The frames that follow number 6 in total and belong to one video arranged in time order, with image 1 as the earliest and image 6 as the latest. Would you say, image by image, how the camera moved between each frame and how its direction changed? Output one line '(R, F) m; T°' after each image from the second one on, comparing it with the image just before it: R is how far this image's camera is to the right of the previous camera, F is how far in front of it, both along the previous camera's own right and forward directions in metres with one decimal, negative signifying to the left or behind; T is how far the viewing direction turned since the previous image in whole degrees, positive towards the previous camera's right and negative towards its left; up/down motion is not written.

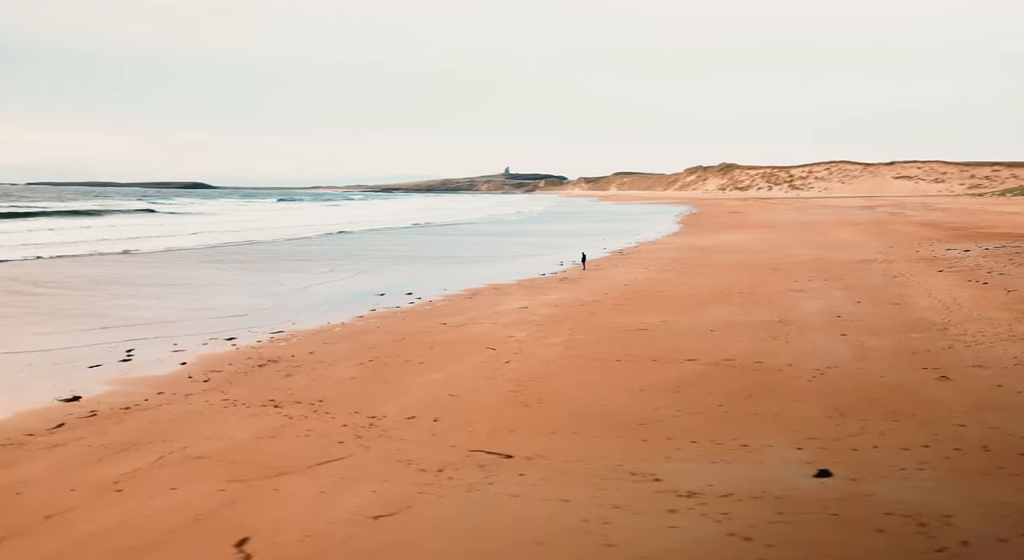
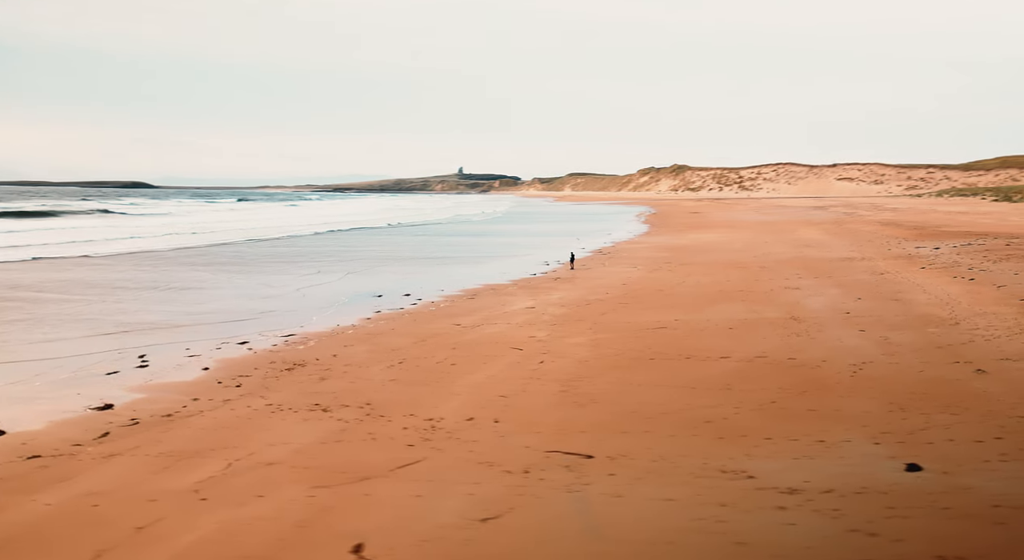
(-0.8, +0.1) m; +3°
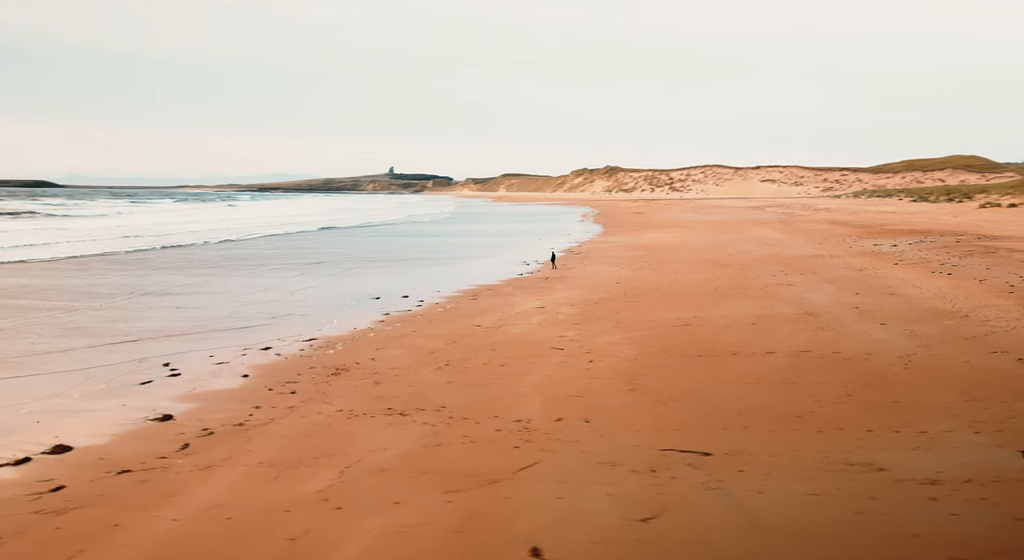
(-1.2, +0.1) m; +4°
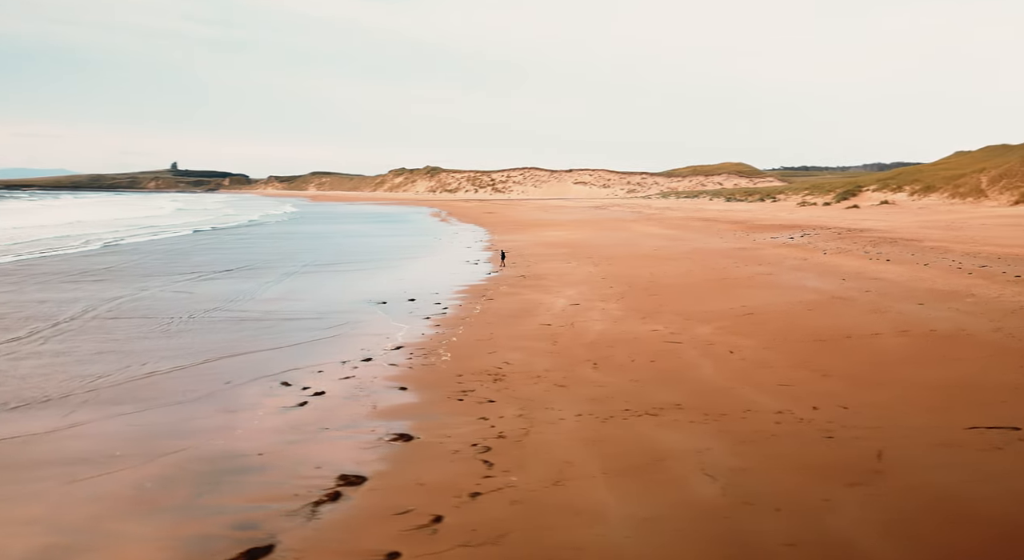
(-3.3, +0.5) m; +12°
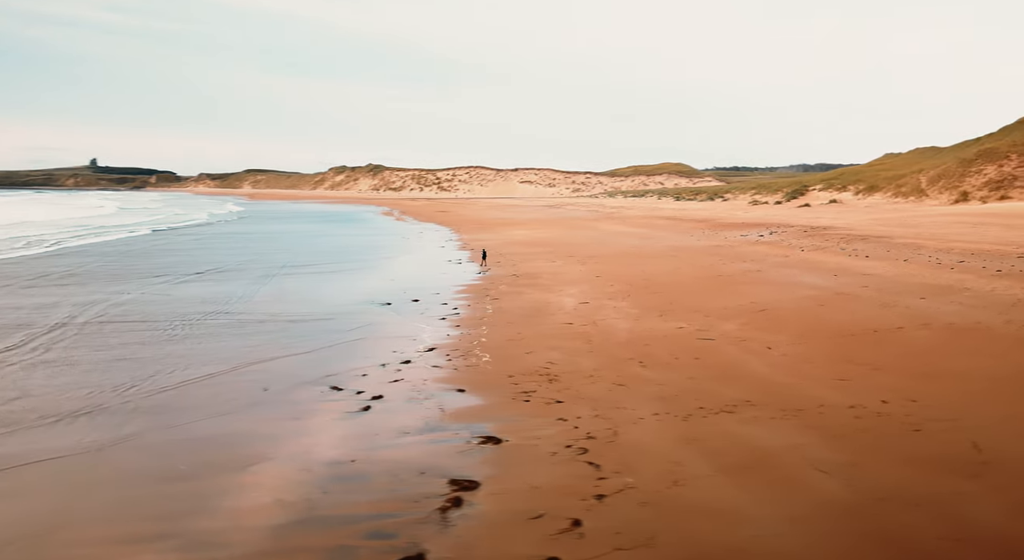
(-1.0, +0.1) m; +4°
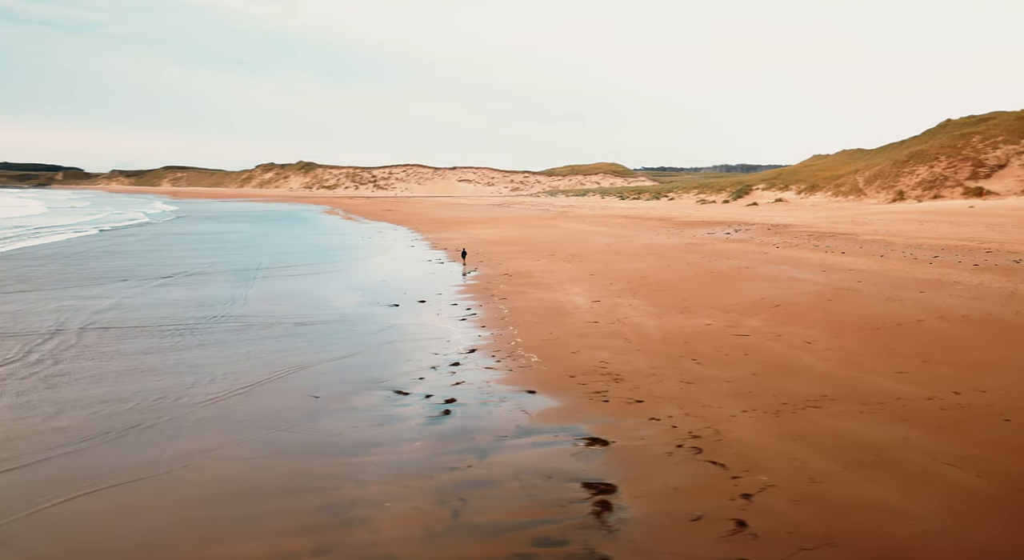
(-1.2, +0.1) m; +4°
